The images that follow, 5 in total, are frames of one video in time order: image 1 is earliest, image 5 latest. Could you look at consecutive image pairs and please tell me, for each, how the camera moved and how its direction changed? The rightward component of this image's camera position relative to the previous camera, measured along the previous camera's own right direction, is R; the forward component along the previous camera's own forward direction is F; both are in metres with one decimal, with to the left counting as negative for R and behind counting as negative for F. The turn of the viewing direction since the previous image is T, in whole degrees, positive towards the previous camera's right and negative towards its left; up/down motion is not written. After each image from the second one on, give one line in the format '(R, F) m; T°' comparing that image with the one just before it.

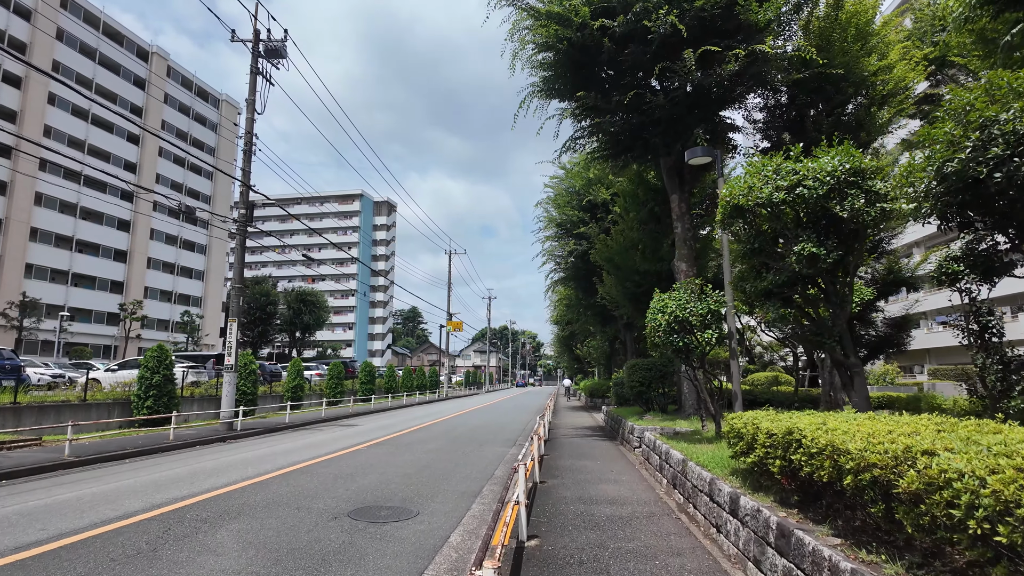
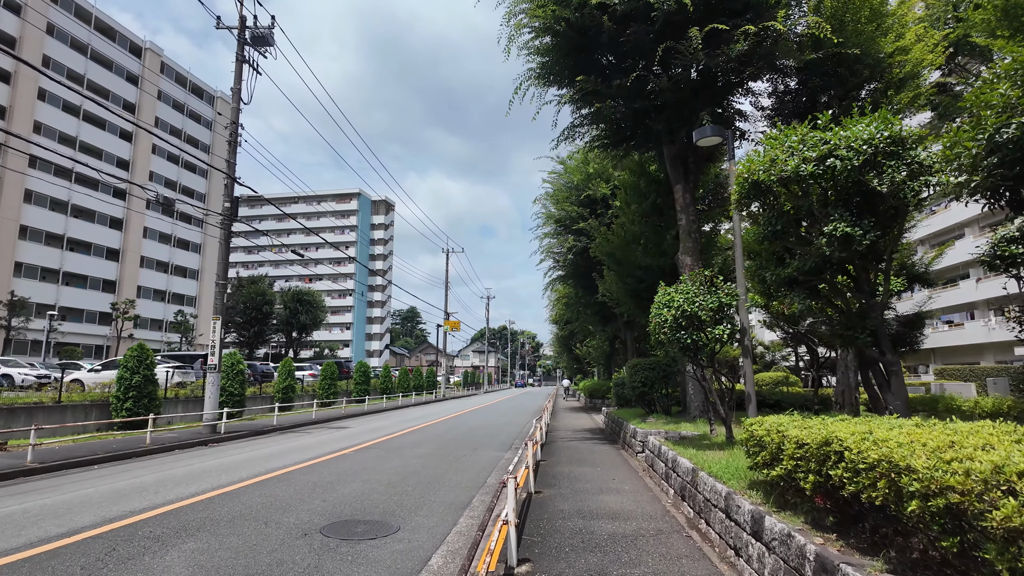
(+0.1, +0.7) m; 0°
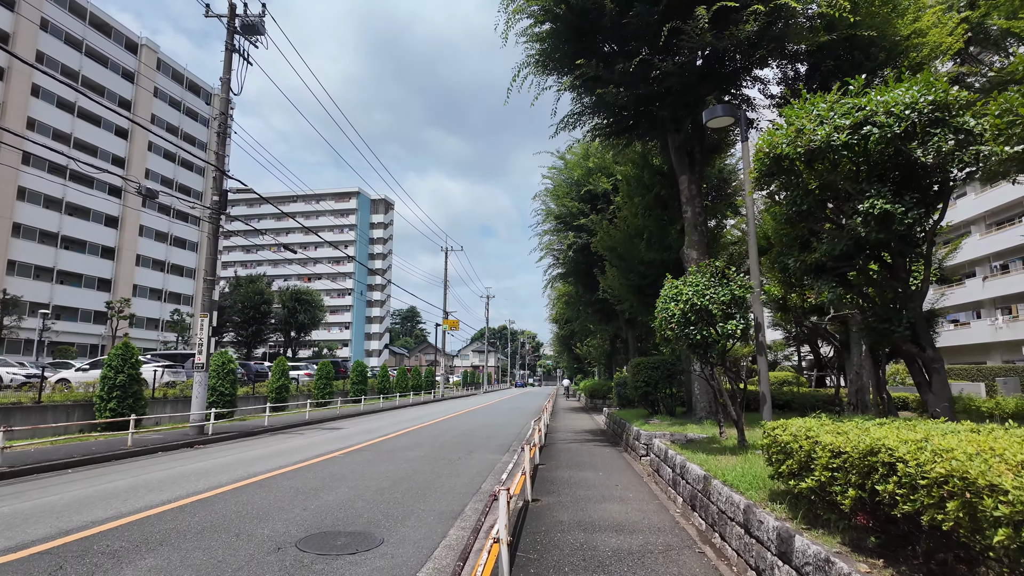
(+0.1, +0.6) m; 0°
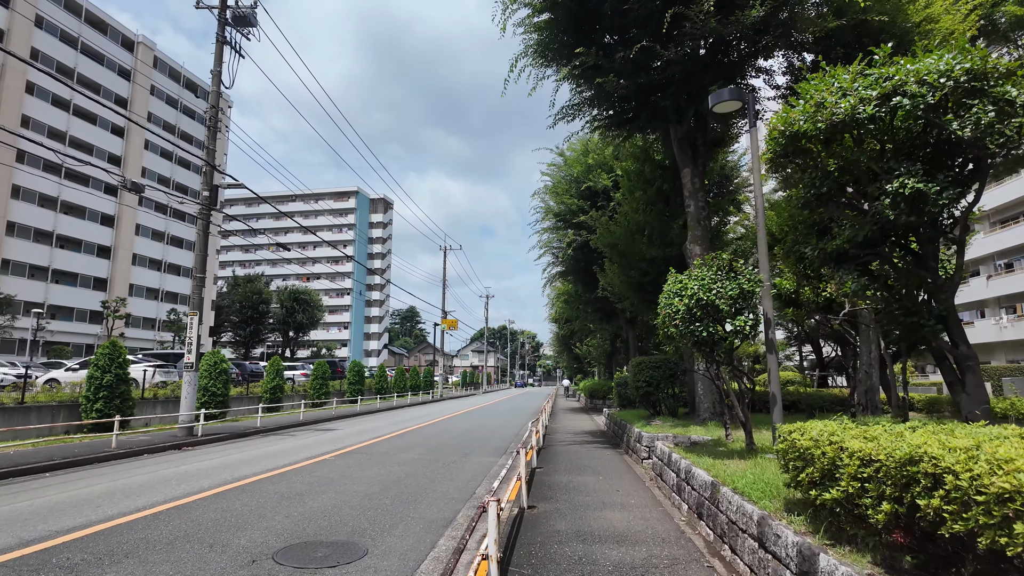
(+0.1, +0.4) m; 0°
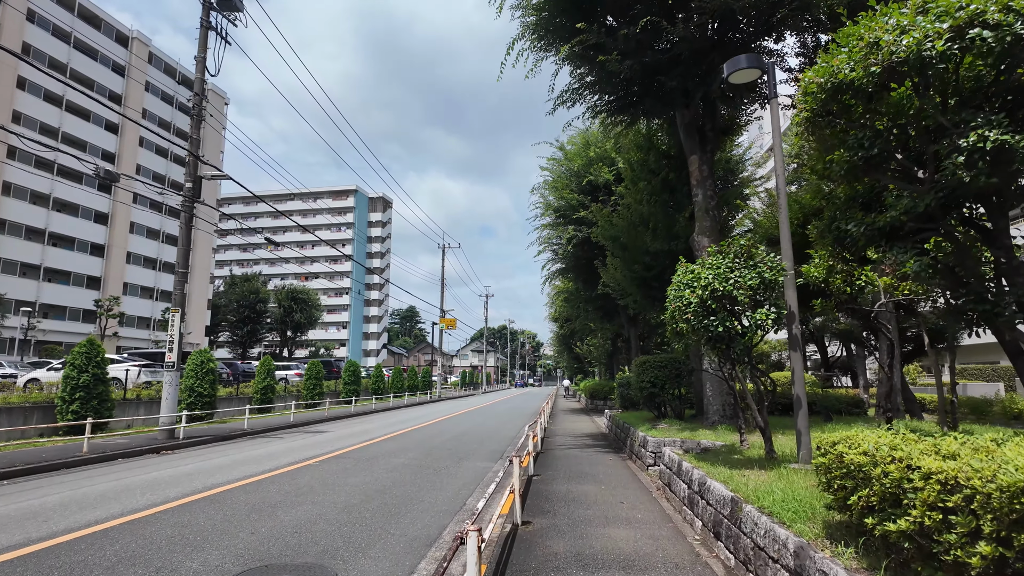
(+0.1, +0.7) m; 0°
